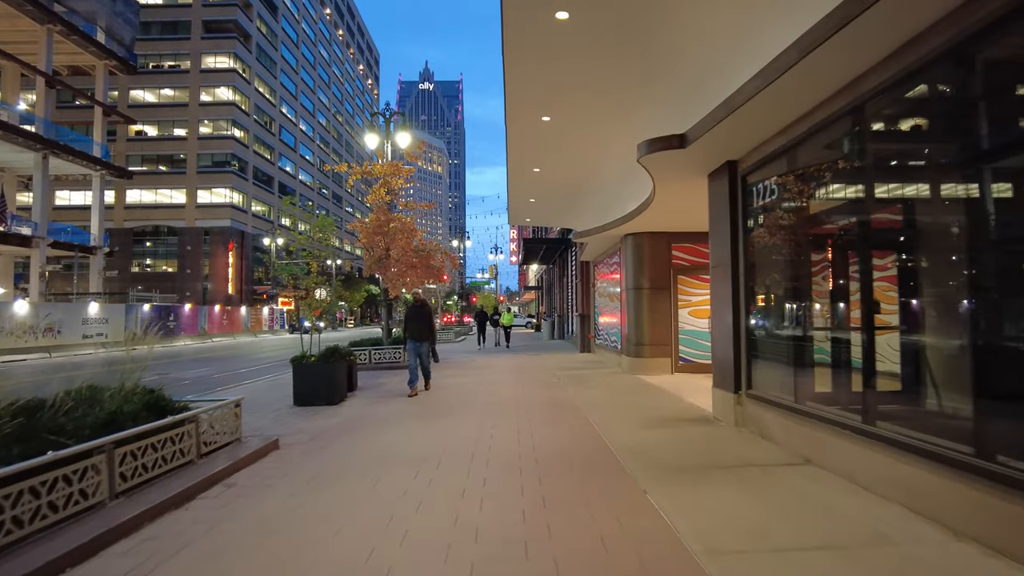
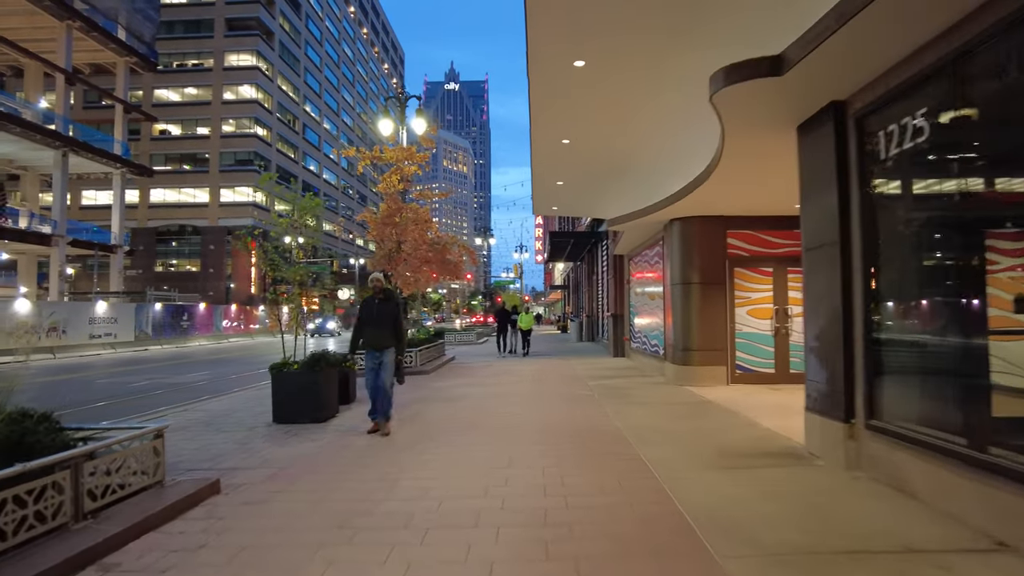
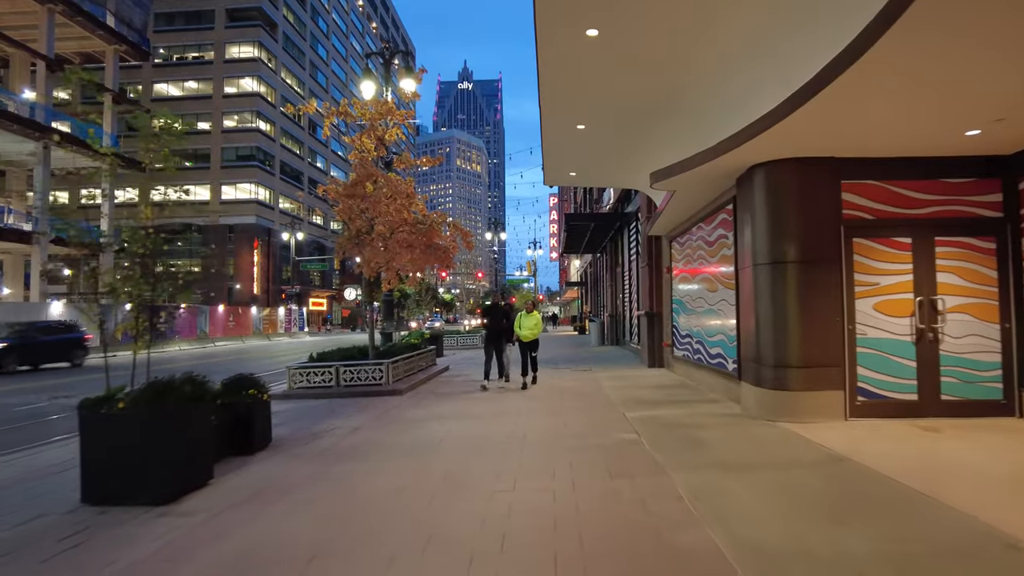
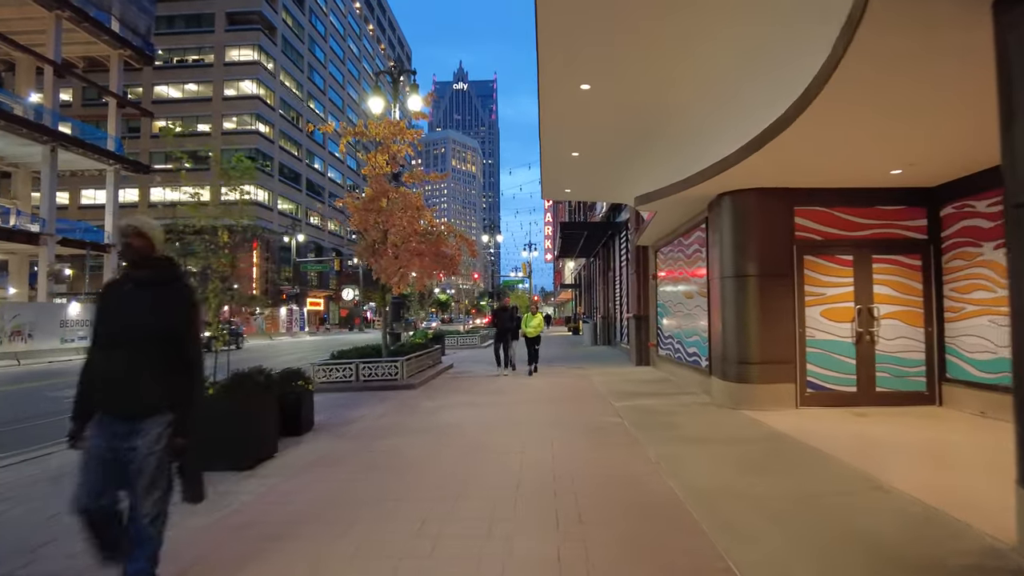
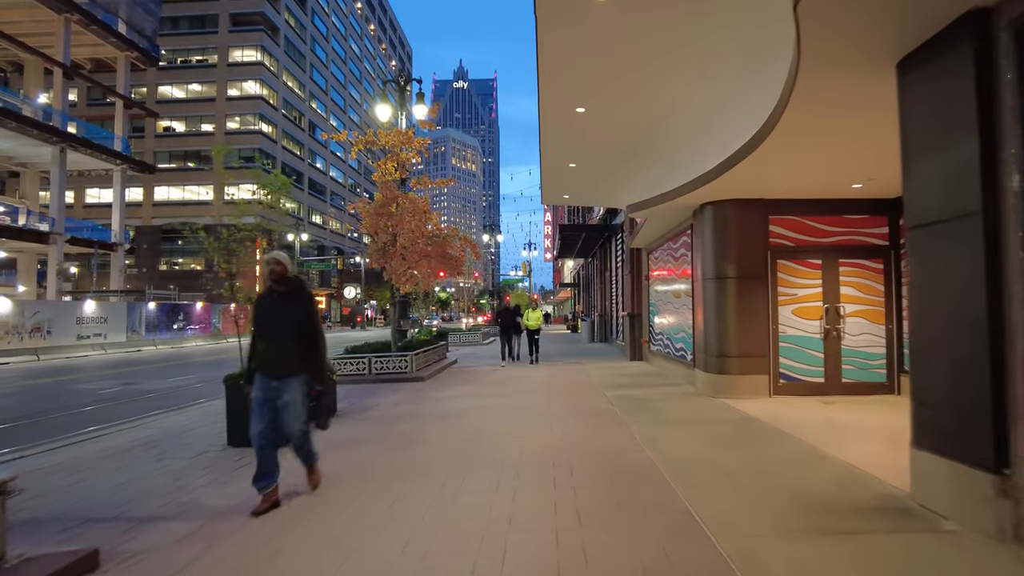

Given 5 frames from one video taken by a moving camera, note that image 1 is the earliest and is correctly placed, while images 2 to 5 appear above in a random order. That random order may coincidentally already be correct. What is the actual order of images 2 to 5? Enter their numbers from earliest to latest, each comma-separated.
2, 5, 4, 3
